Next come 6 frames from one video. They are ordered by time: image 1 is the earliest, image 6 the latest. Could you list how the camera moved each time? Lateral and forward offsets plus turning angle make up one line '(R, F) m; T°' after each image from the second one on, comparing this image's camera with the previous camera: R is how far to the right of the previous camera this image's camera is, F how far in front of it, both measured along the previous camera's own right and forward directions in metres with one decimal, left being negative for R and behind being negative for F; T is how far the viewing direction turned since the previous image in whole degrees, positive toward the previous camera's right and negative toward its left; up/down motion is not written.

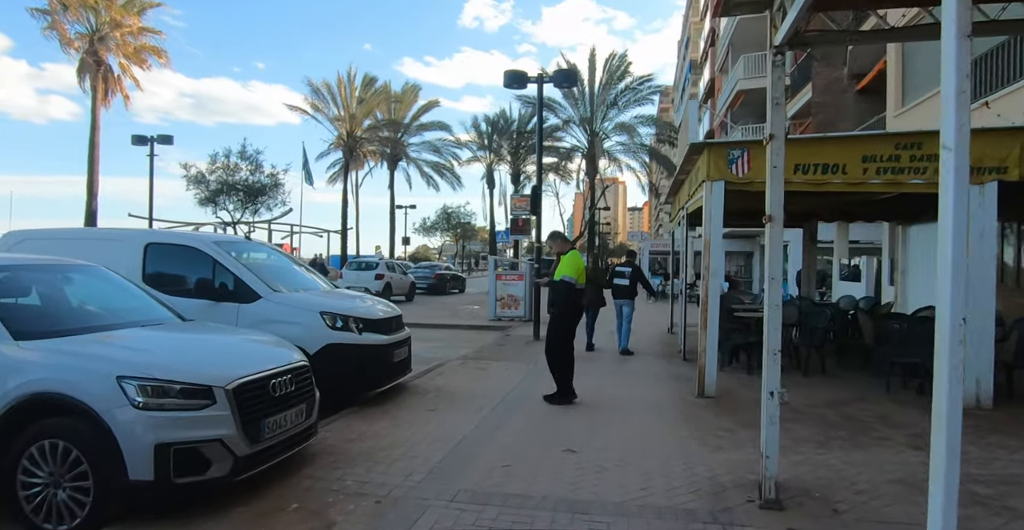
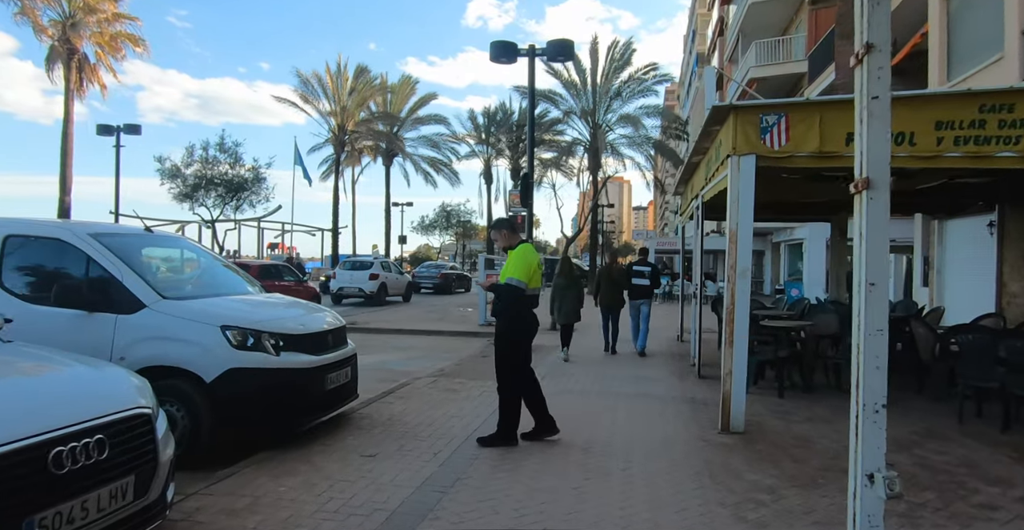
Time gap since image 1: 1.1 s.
(+0.3, +1.6) m; 0°
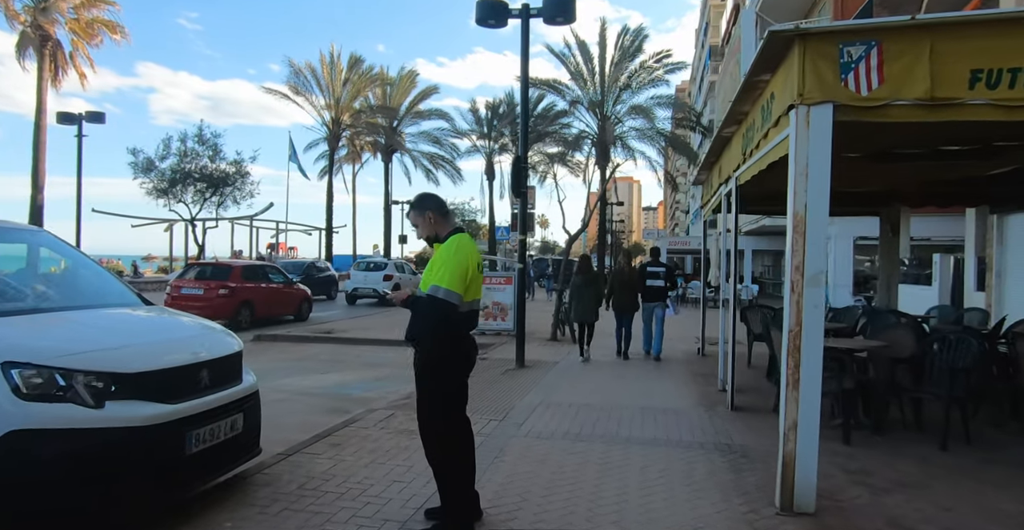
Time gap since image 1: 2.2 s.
(+0.3, +1.8) m; -1°
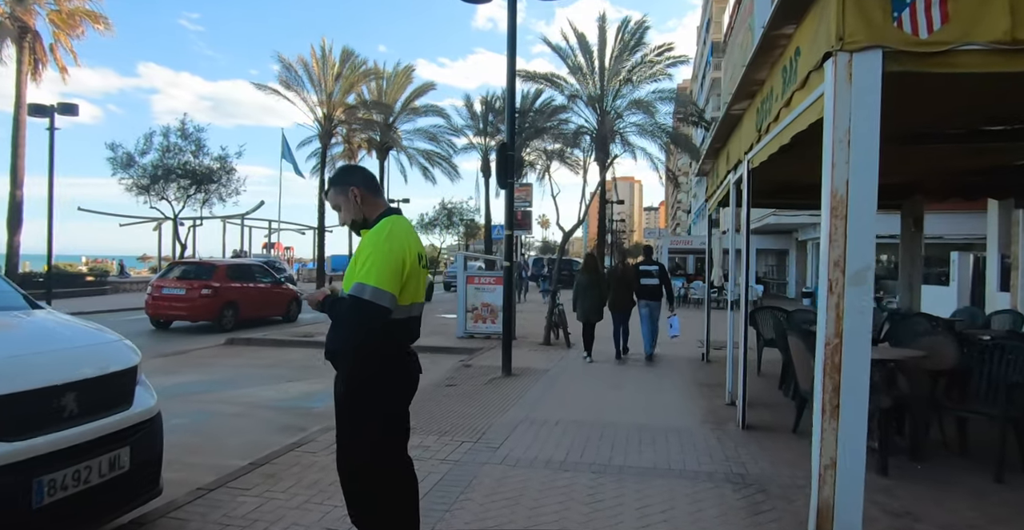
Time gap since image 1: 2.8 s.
(+0.2, +0.9) m; 0°
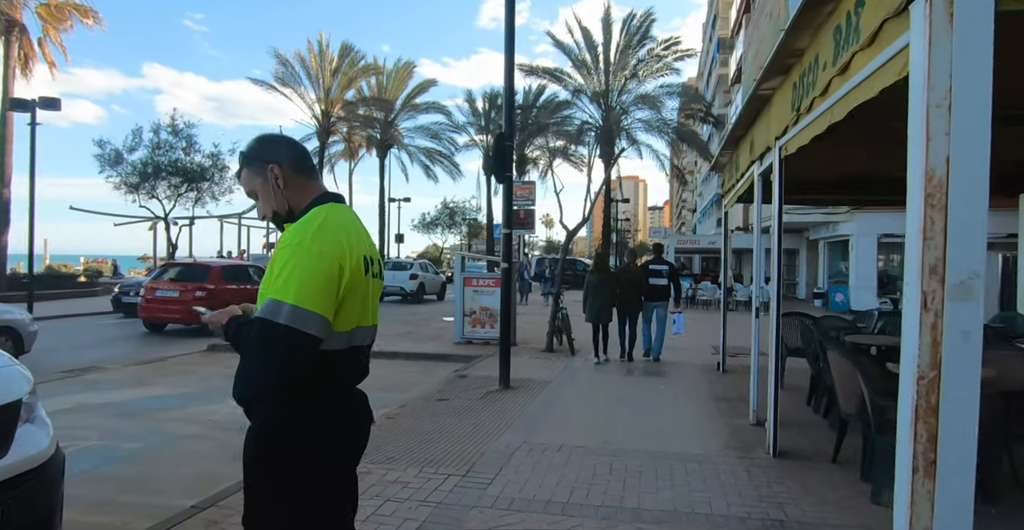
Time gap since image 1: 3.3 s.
(+0.1, +0.8) m; 0°
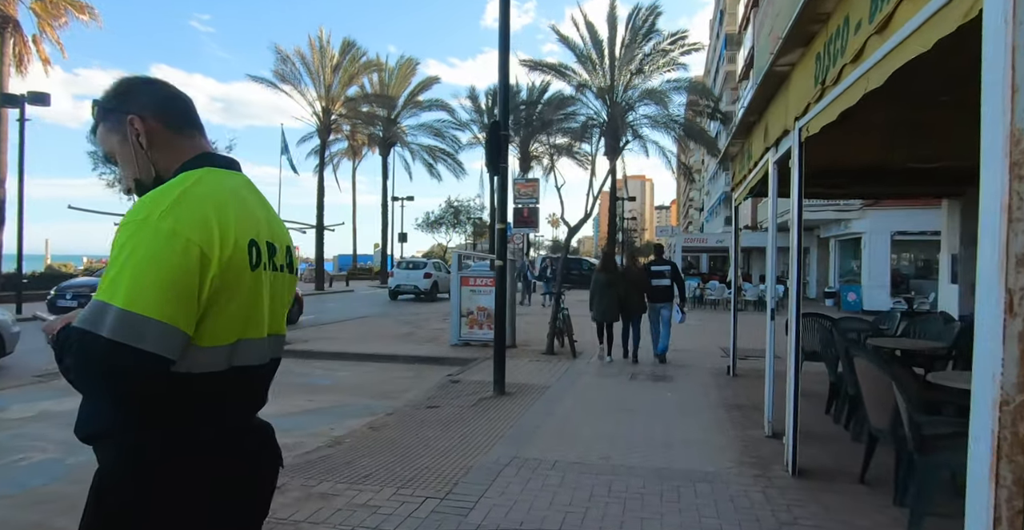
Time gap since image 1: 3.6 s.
(+0.1, +0.5) m; -1°
